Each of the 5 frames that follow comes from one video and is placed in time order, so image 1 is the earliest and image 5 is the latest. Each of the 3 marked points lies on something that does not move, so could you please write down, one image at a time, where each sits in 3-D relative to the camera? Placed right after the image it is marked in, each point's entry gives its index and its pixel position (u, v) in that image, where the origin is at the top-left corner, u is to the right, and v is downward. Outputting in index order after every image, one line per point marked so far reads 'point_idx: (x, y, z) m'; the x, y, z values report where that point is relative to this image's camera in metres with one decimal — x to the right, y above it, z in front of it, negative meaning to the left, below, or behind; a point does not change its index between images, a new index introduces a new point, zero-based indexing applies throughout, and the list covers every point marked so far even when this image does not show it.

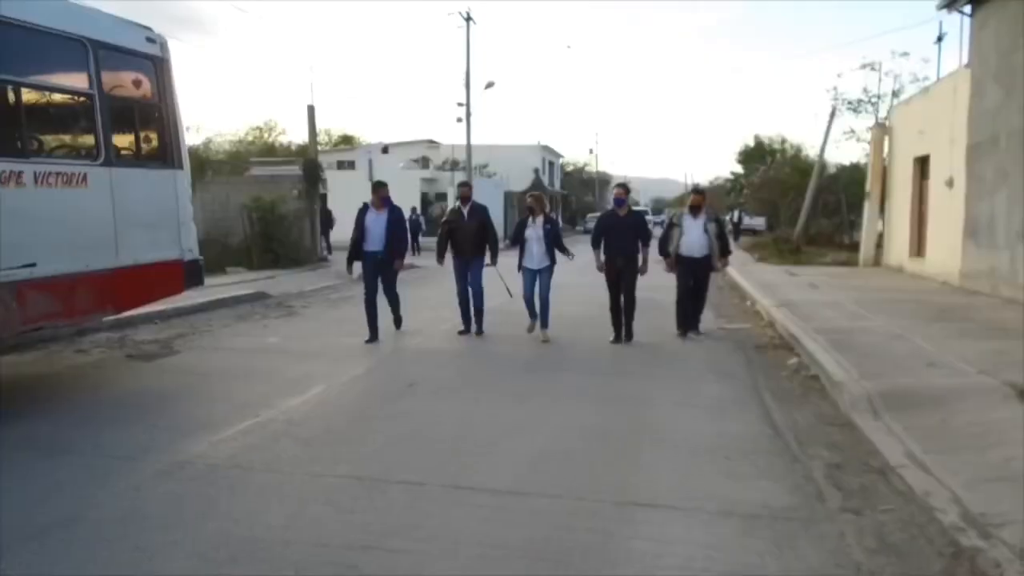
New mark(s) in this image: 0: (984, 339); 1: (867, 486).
0: (+6.5, -0.7, +9.9) m
1: (+2.6, -1.4, +5.2) m
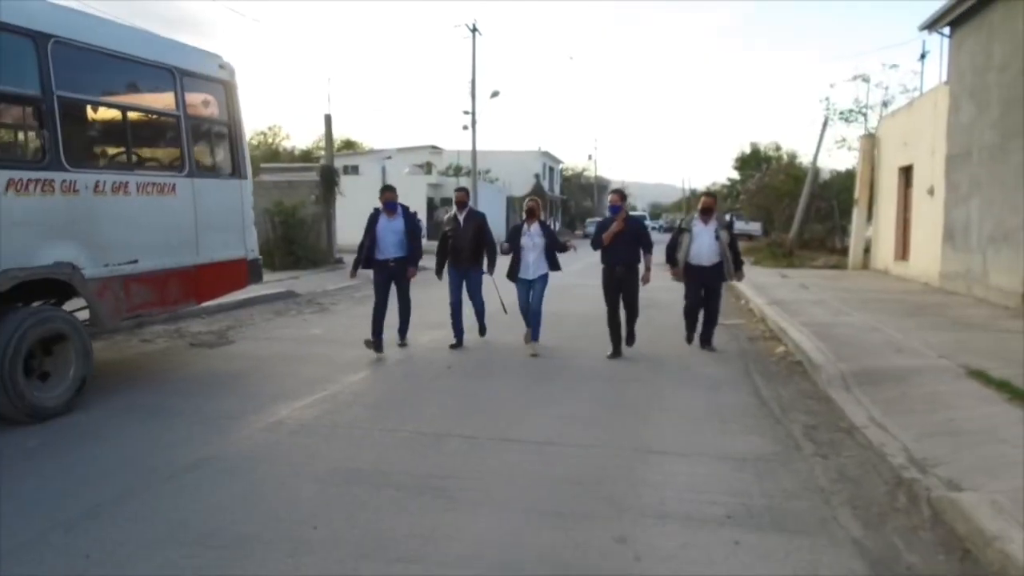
0: (+6.9, -0.7, +11.2) m
1: (+2.9, -1.4, +6.4) m
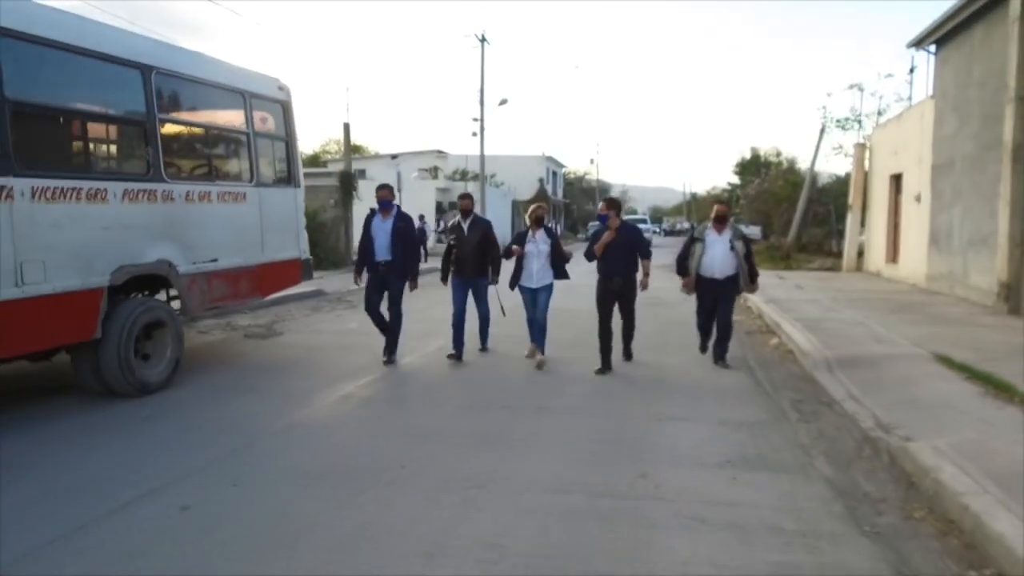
0: (+7.2, -0.7, +12.4) m
1: (+3.3, -1.3, +7.7) m
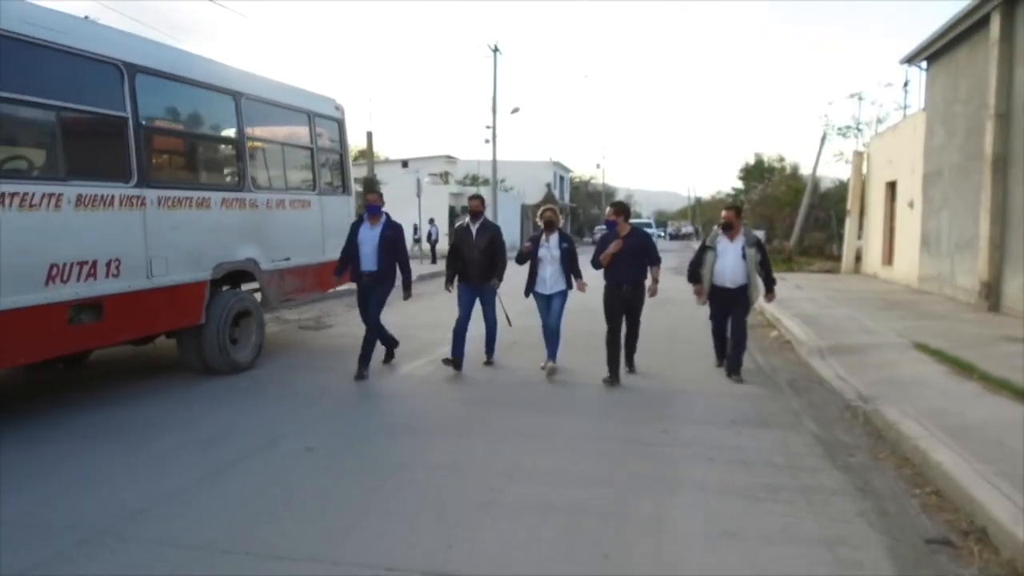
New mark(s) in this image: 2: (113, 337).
0: (+7.7, -0.6, +13.7) m
1: (+3.7, -1.3, +9.0) m
2: (-4.2, -0.5, +7.6) m
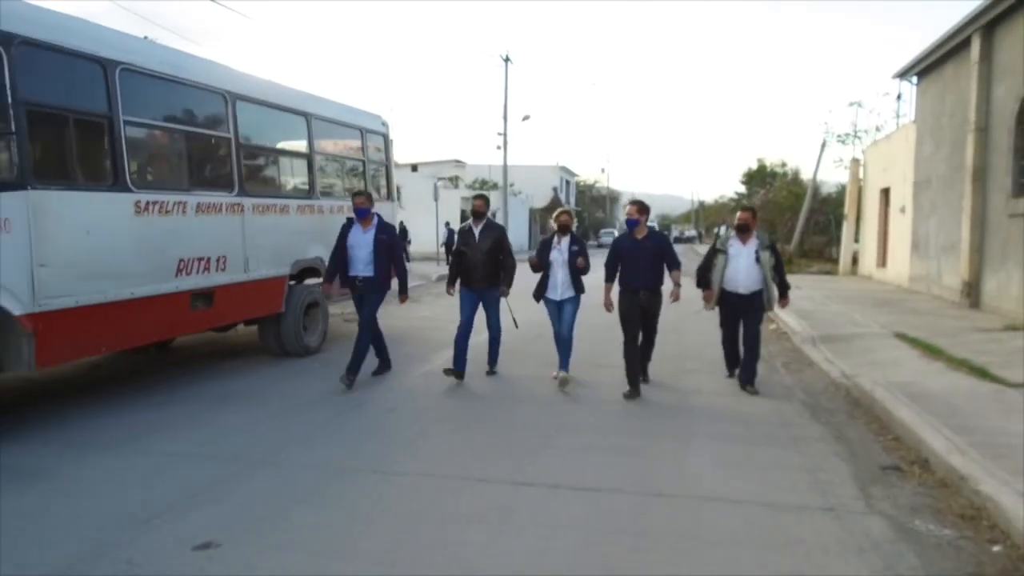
0: (+8.2, -0.6, +15.2) m
1: (+4.2, -1.2, +10.5) m
2: (-3.7, -0.4, +9.1) m
